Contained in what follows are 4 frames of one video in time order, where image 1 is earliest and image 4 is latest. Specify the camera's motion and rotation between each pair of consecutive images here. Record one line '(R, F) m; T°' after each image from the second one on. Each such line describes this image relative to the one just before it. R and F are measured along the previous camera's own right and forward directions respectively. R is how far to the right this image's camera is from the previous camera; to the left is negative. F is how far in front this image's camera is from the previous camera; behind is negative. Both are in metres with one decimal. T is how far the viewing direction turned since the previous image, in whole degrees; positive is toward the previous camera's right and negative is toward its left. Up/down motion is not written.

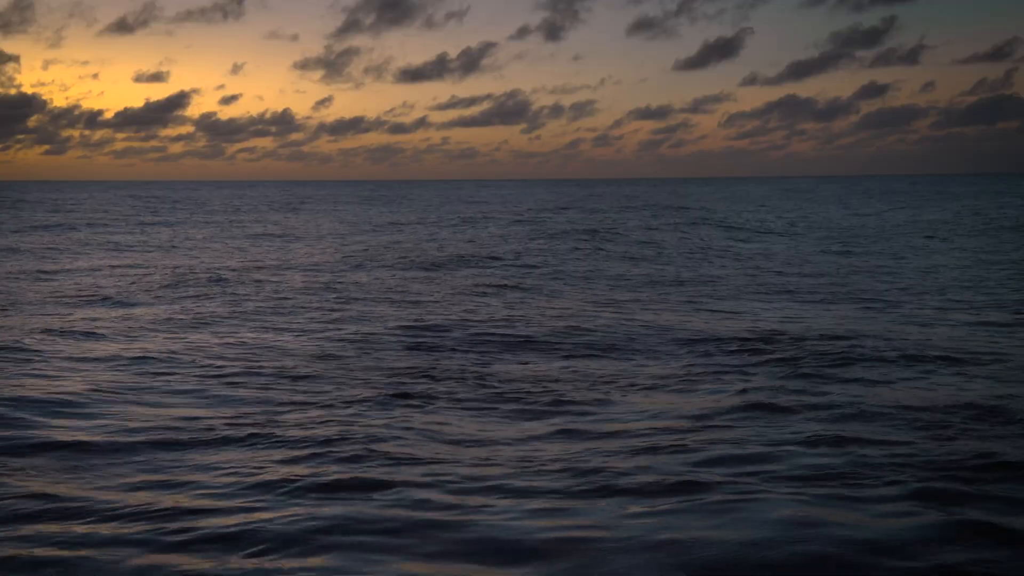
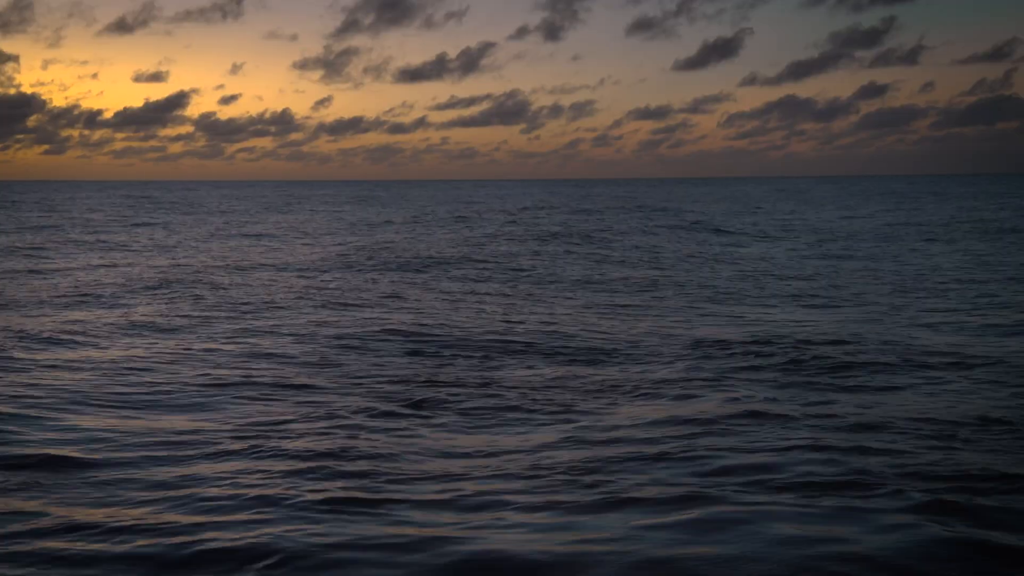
(-0.2, -1.7) m; 0°
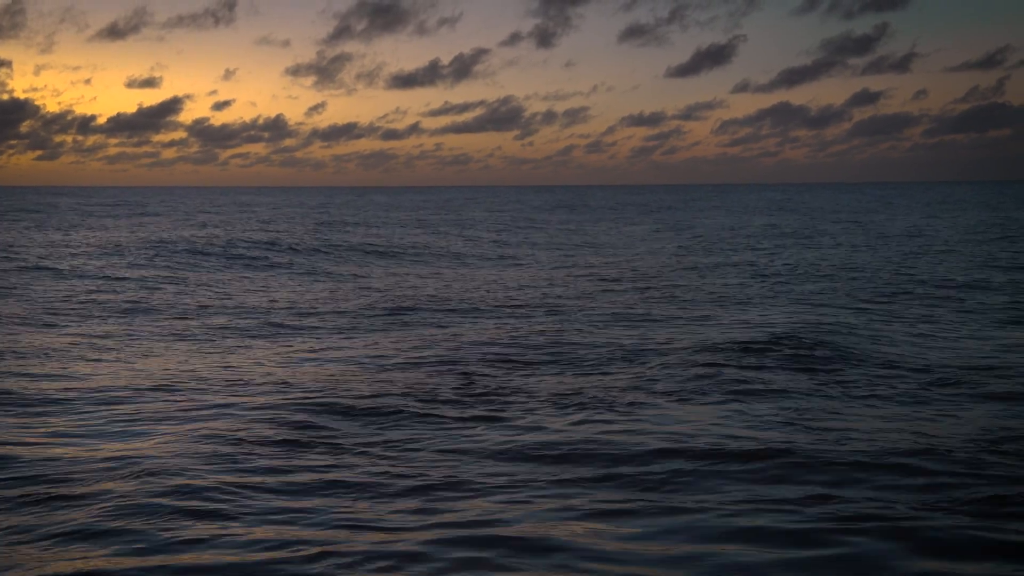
(+0.4, +3.0) m; 0°
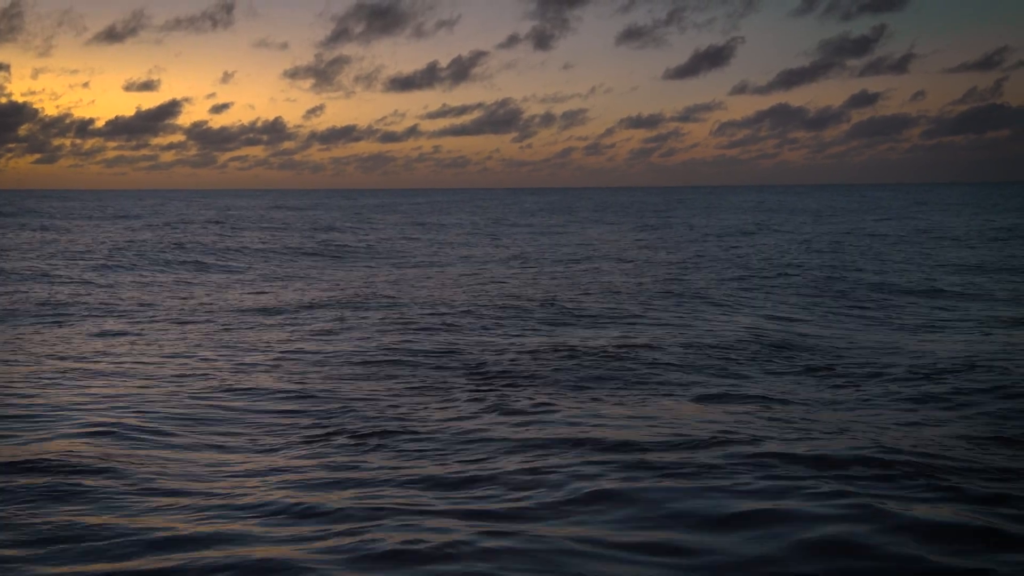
(-1.6, +0.9) m; 0°
